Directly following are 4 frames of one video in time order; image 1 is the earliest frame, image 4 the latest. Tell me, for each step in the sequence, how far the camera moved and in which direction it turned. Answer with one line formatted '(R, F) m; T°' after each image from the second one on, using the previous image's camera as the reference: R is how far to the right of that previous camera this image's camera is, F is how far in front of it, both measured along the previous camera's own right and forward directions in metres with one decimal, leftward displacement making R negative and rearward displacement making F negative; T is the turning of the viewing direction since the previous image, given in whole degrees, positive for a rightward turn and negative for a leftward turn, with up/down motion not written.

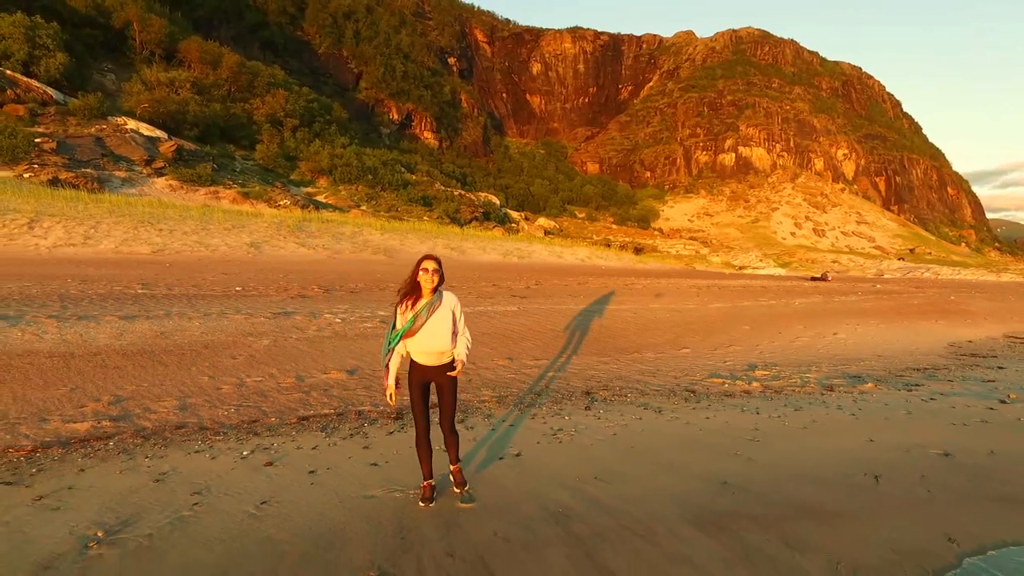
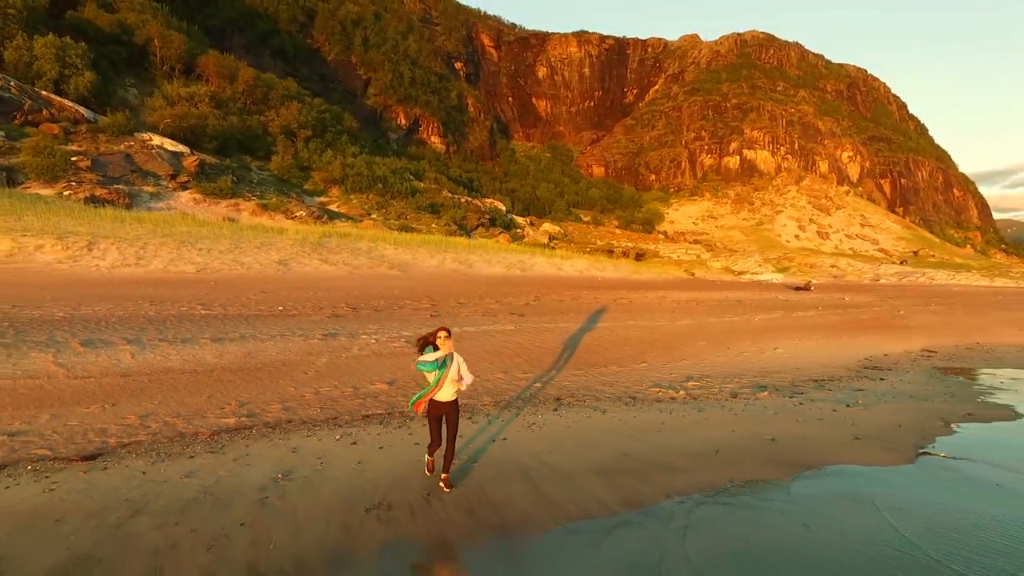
(+0.1, -1.7) m; -1°
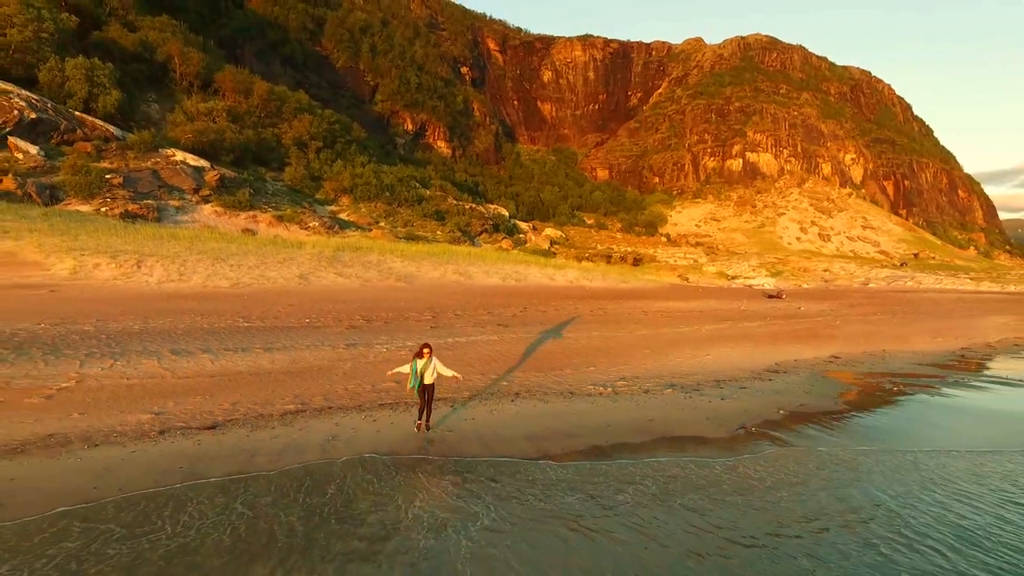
(+0.5, -2.2) m; -1°
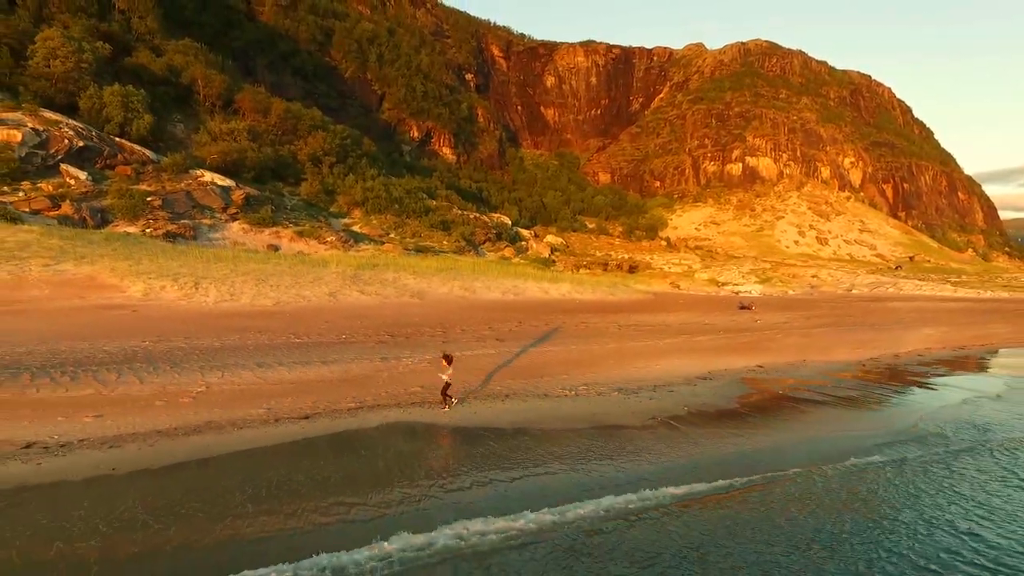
(+0.3, -3.3) m; 0°
